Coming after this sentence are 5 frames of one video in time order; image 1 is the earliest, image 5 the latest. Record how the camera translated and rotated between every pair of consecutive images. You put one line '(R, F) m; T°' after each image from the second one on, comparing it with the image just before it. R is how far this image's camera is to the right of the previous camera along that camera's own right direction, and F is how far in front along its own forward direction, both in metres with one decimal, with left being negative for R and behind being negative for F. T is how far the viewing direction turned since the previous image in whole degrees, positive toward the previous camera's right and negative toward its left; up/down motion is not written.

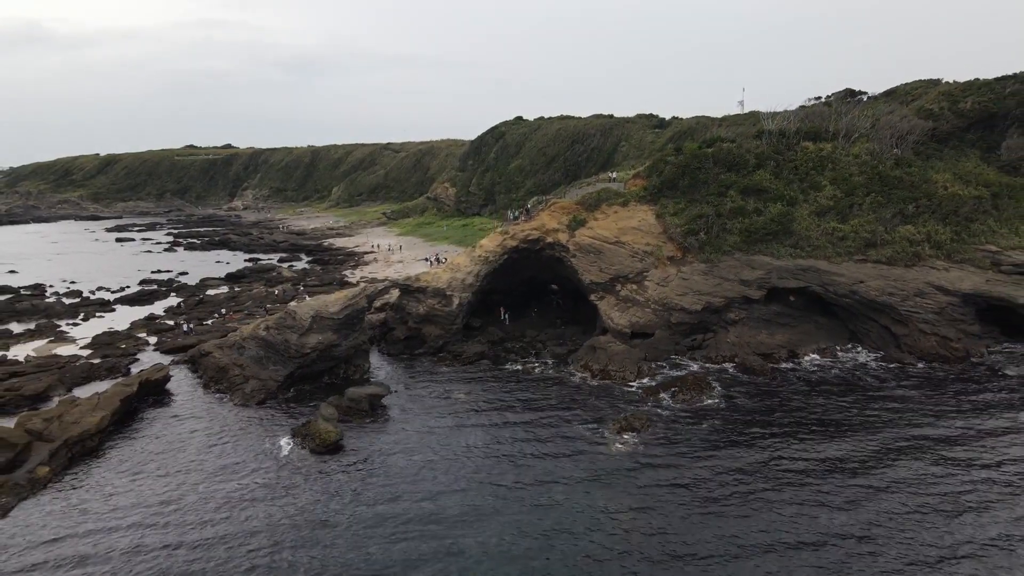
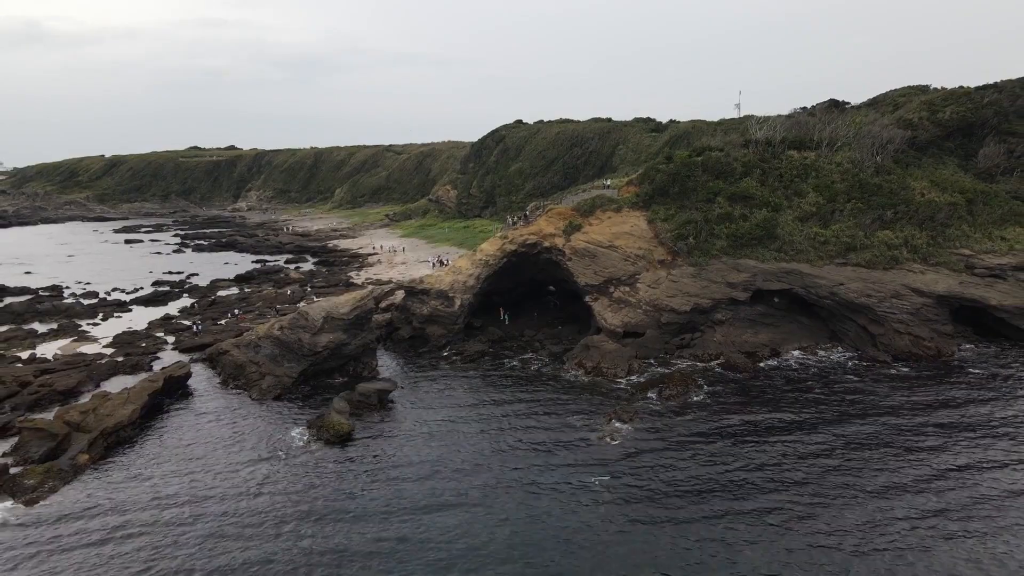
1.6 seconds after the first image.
(+0.1, -1.7) m; 0°
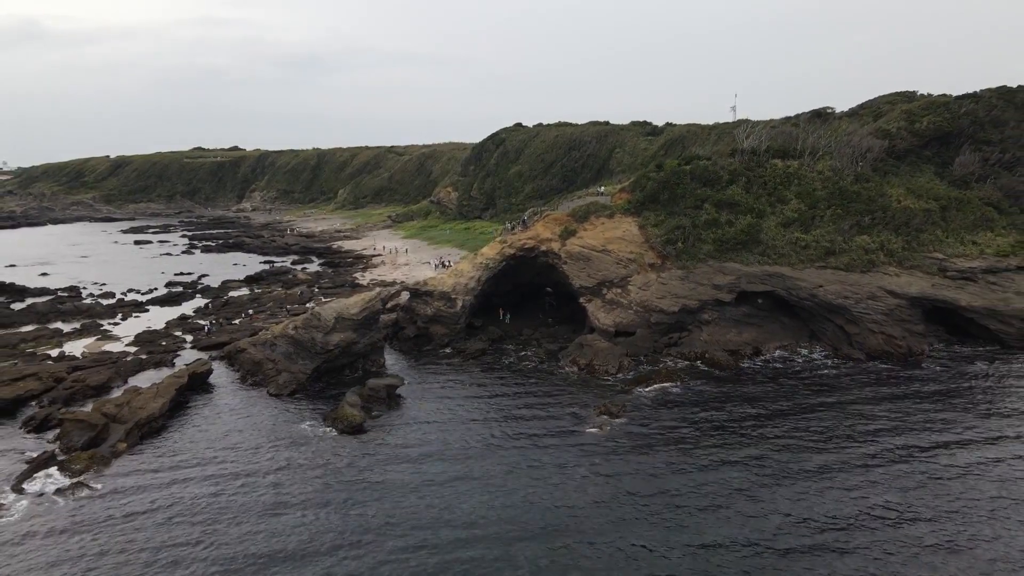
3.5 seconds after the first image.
(+0.1, -2.0) m; 0°
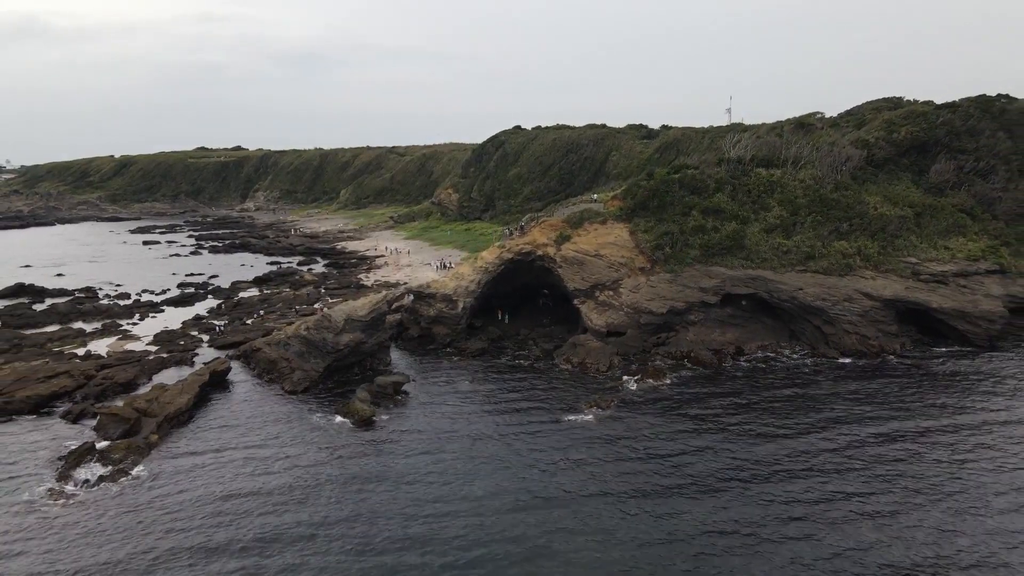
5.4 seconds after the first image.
(+0.1, -2.0) m; 0°
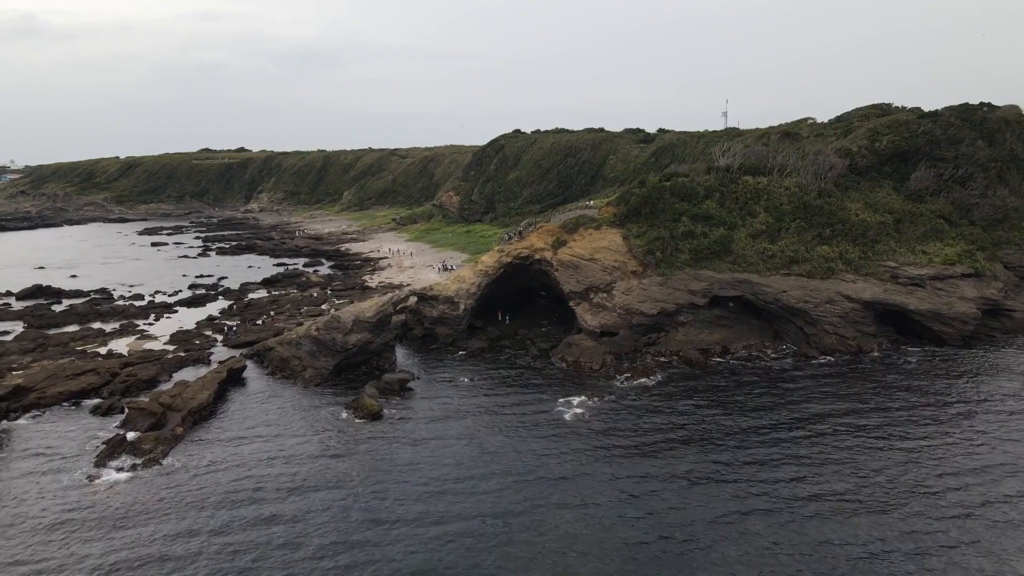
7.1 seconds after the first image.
(+0.1, -1.9) m; 0°
